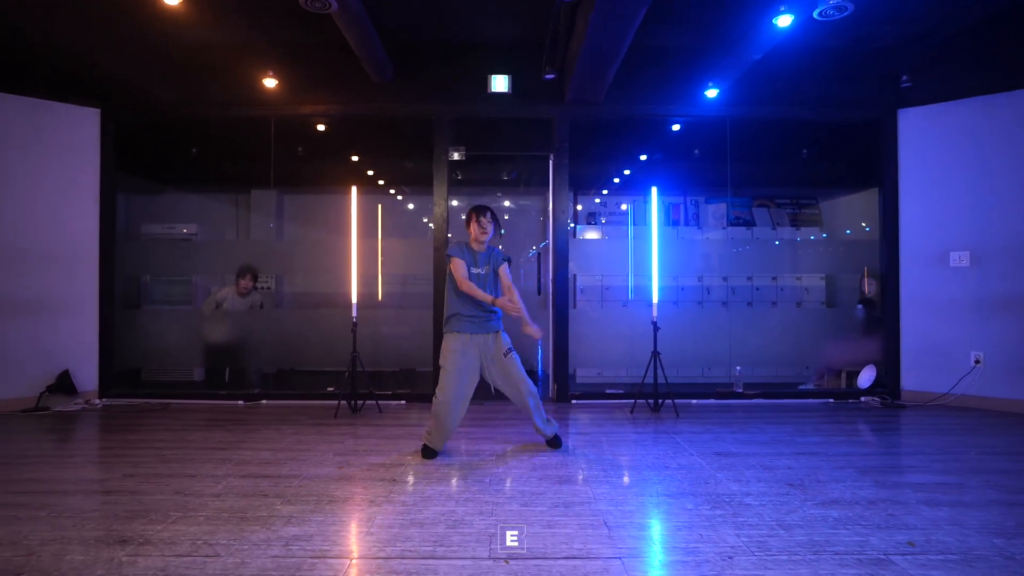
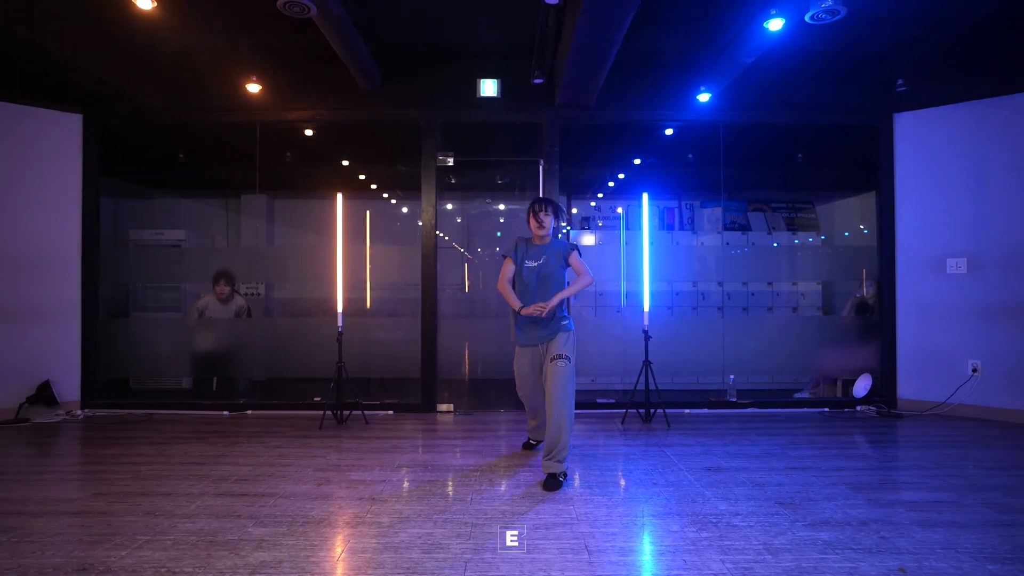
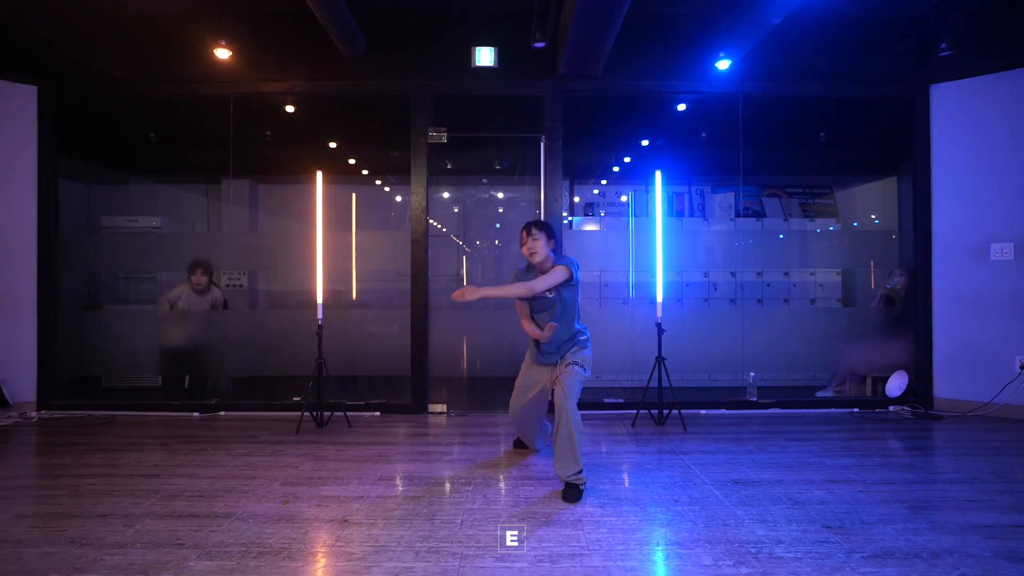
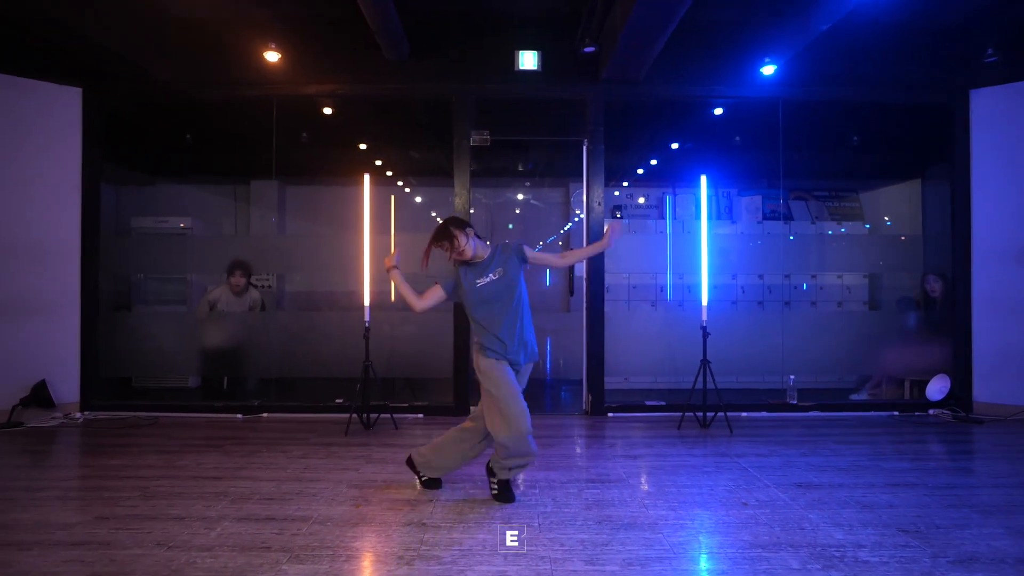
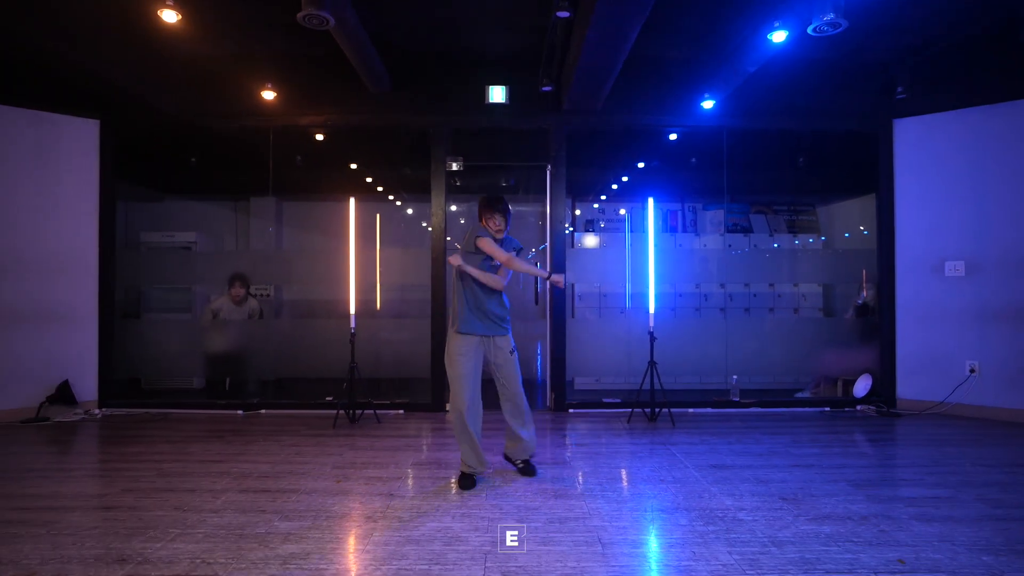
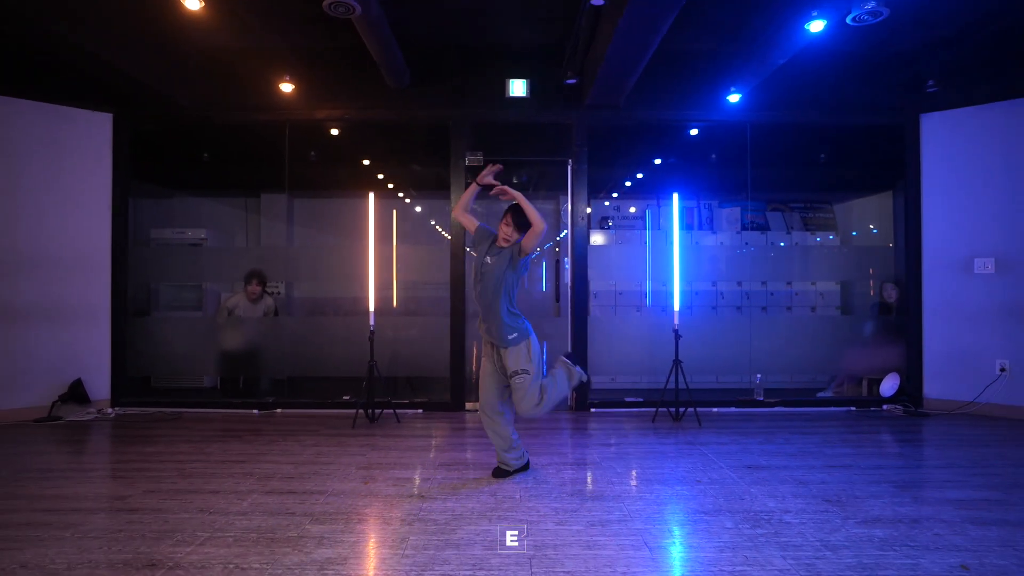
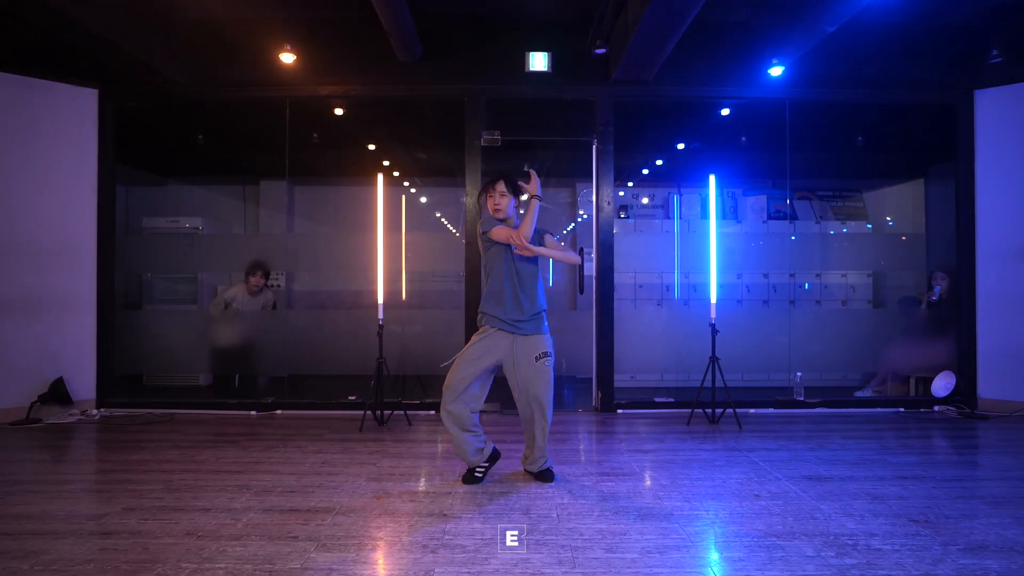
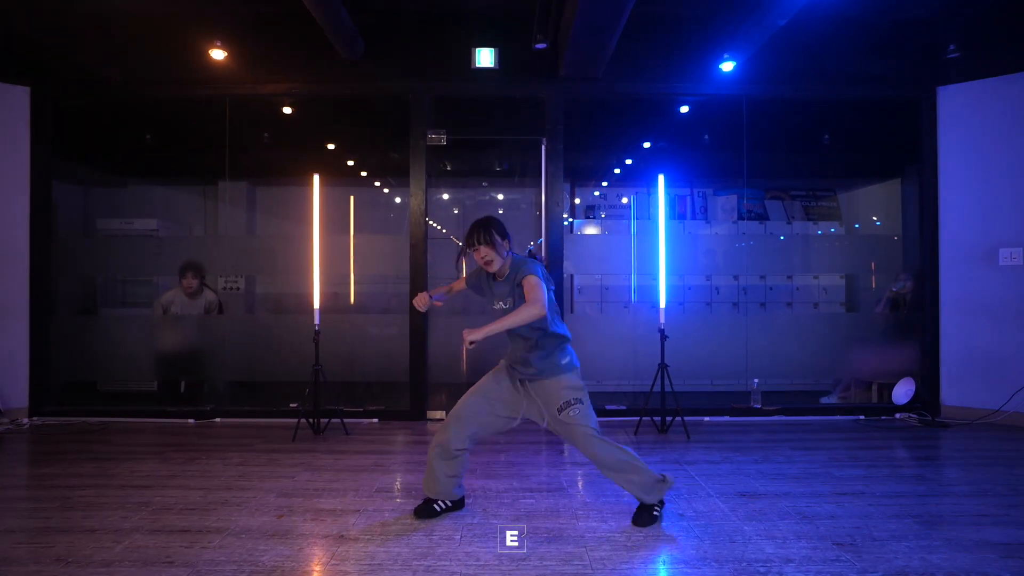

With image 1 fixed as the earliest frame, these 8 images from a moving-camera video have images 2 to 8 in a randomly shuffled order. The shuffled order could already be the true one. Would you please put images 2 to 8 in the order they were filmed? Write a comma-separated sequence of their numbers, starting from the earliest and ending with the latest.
7, 3, 2, 8, 5, 4, 6
